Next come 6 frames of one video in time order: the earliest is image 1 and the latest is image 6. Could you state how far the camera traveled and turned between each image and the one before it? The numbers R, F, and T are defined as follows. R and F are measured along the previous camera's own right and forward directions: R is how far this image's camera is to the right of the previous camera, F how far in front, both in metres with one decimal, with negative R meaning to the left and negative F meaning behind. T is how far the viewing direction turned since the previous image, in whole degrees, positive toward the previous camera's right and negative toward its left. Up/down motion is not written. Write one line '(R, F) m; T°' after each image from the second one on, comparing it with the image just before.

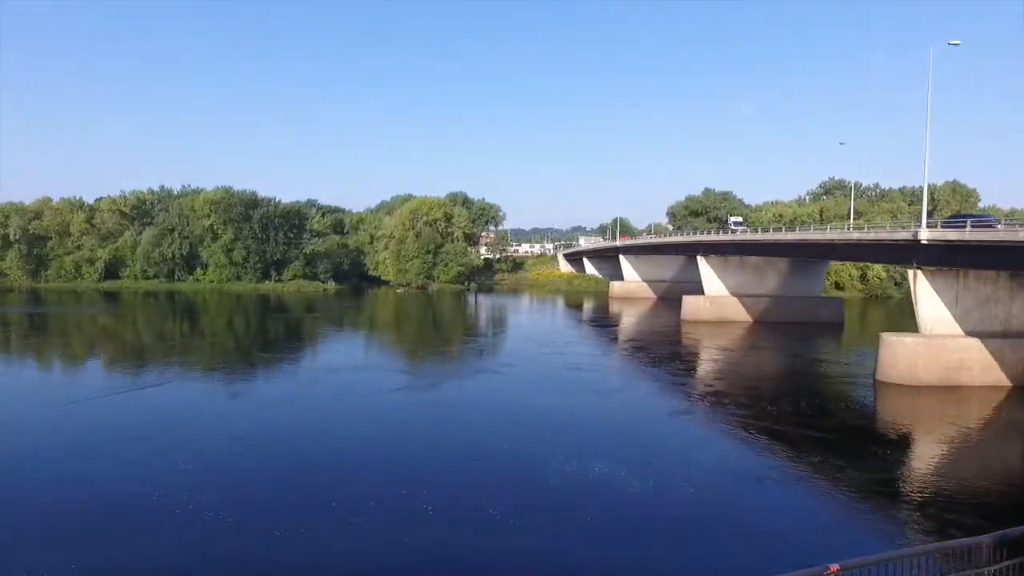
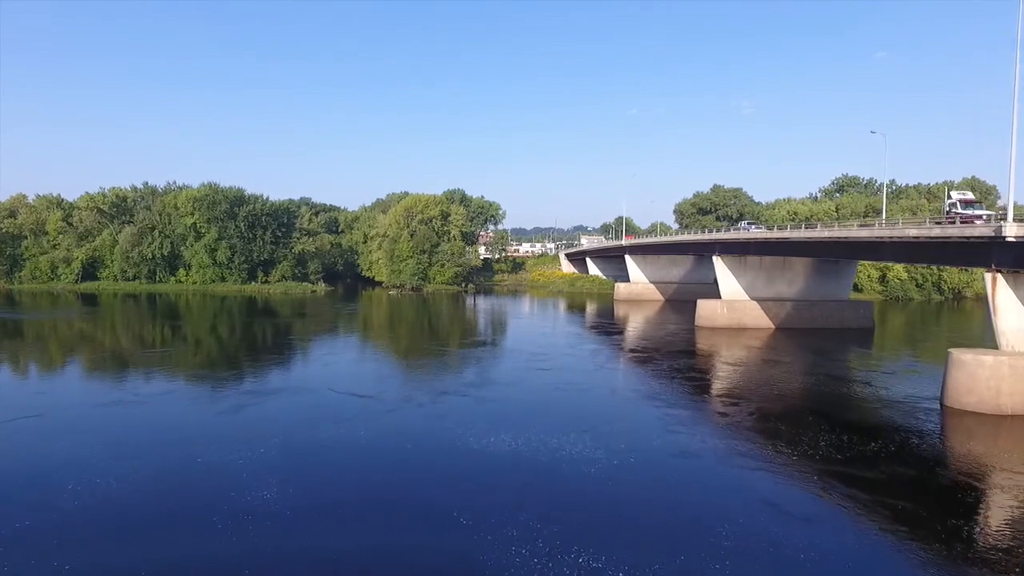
(+0.2, +3.5) m; 0°
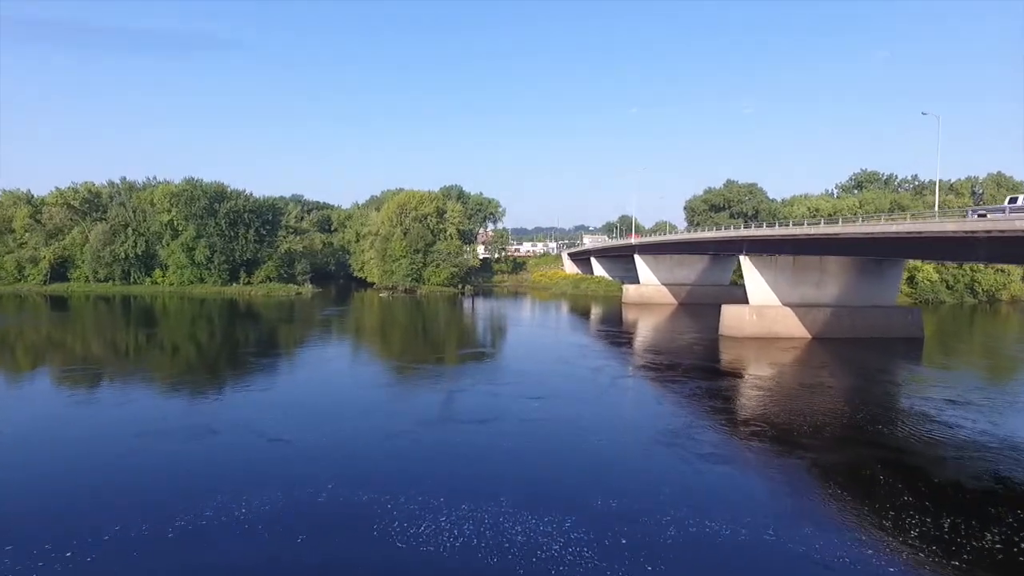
(+0.1, +4.3) m; 0°
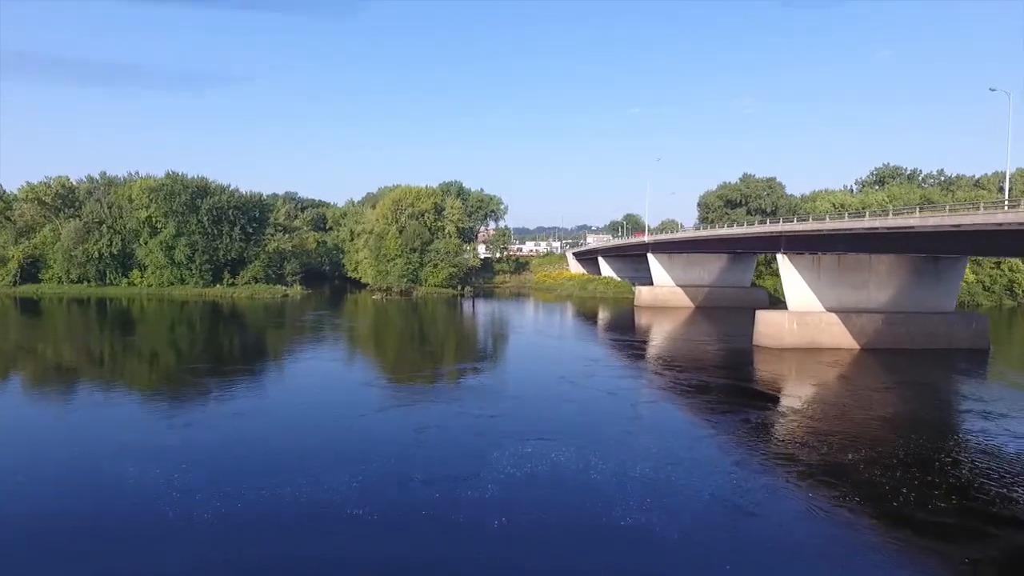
(-0.1, +4.0) m; 0°
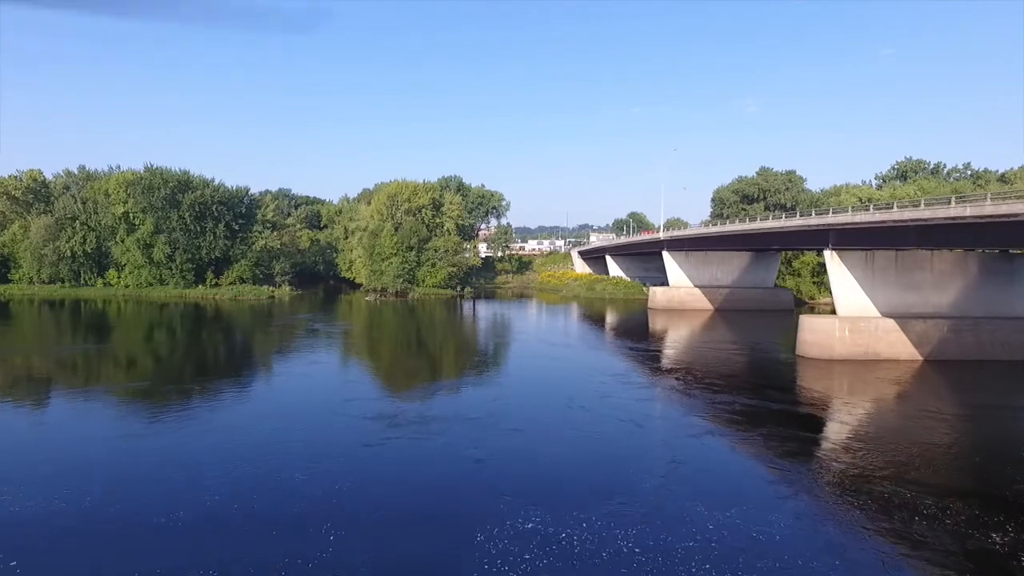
(-0.2, +3.7) m; 0°
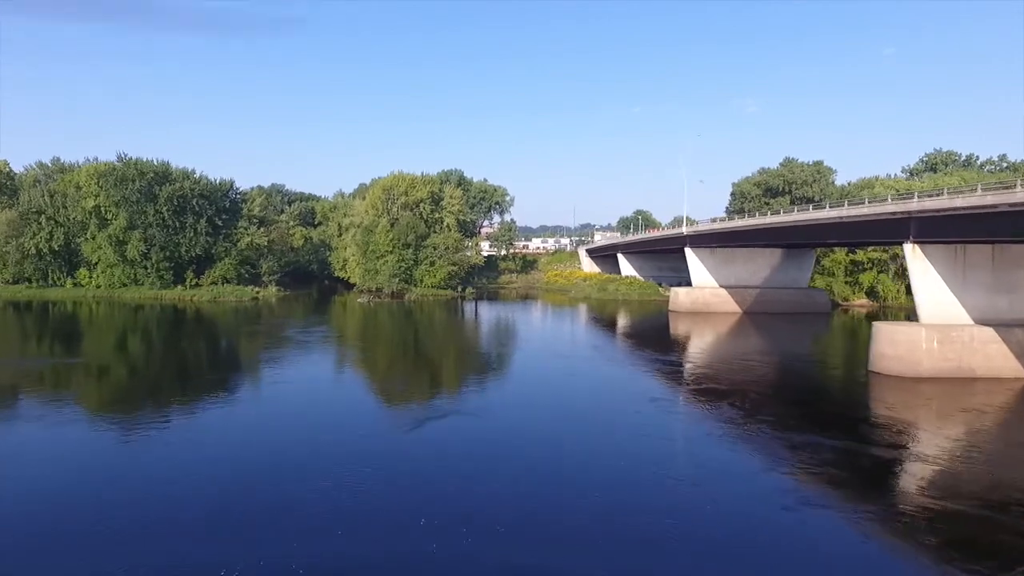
(-0.4, +4.2) m; 0°
